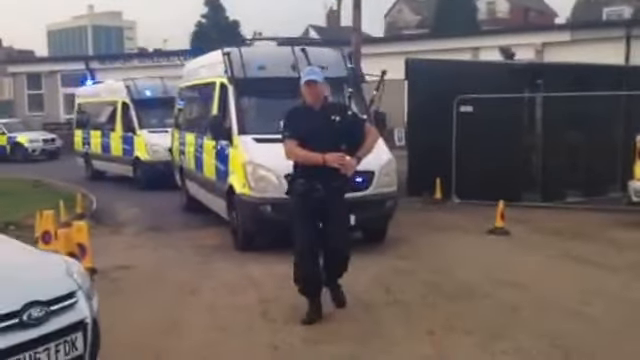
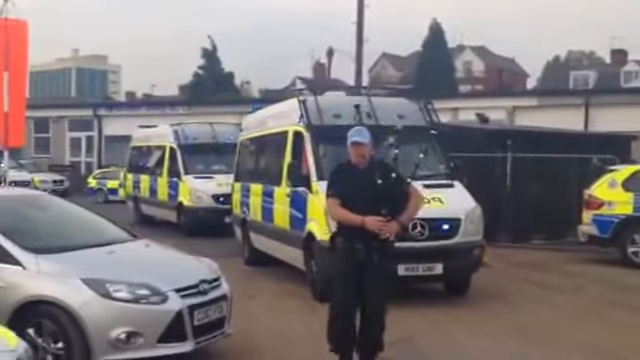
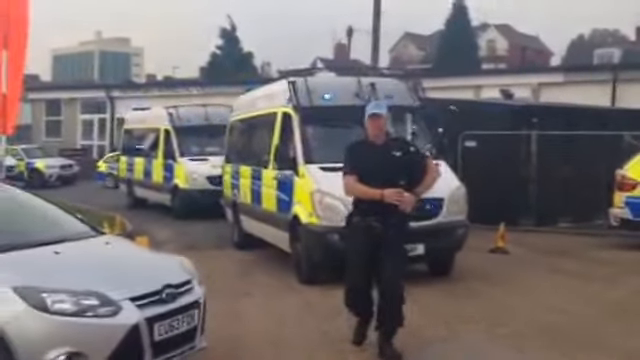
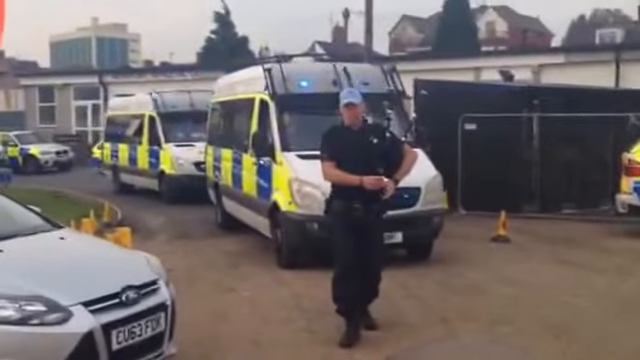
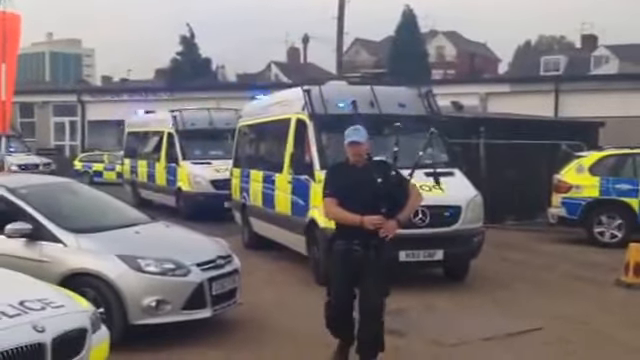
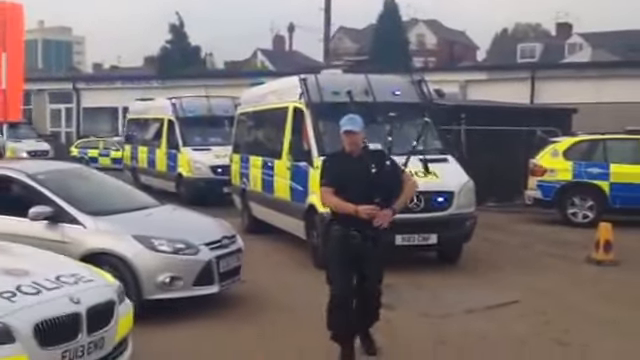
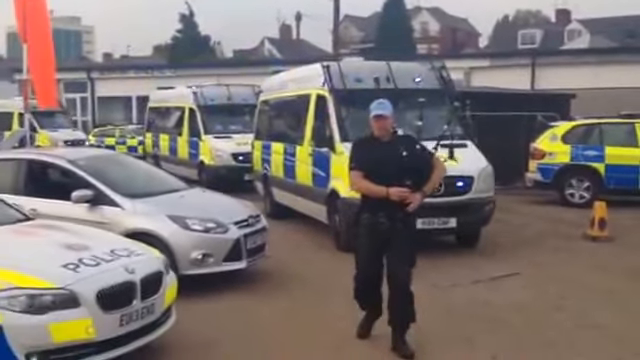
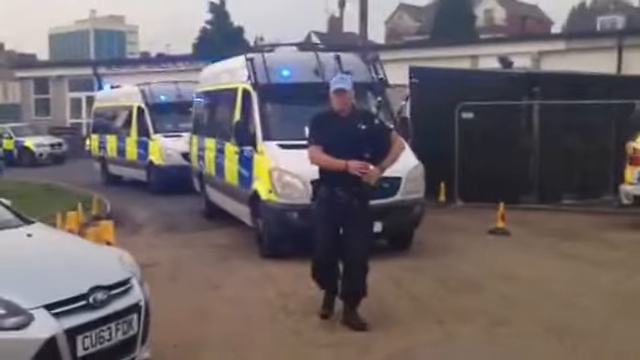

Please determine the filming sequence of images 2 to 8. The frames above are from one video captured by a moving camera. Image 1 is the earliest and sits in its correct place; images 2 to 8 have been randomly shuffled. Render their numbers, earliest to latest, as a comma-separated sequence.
8, 4, 3, 2, 5, 6, 7
